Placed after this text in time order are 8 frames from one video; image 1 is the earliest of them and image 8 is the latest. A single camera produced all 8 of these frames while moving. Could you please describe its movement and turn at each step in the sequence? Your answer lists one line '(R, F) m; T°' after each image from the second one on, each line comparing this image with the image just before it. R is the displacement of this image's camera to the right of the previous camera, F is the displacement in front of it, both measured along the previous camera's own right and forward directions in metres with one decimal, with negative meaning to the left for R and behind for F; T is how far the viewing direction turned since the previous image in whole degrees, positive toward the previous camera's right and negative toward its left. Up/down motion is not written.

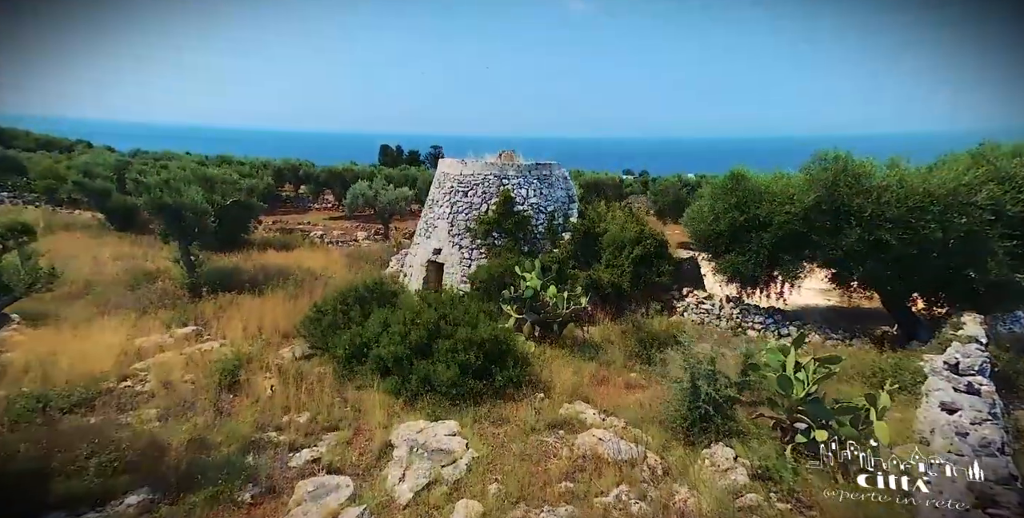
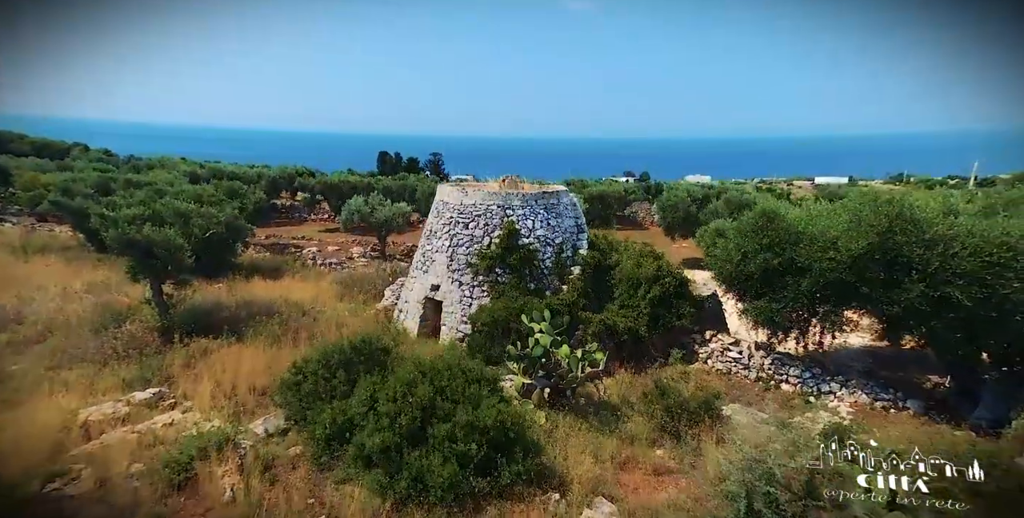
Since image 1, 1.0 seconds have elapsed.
(-0.1, +1.4) m; 0°
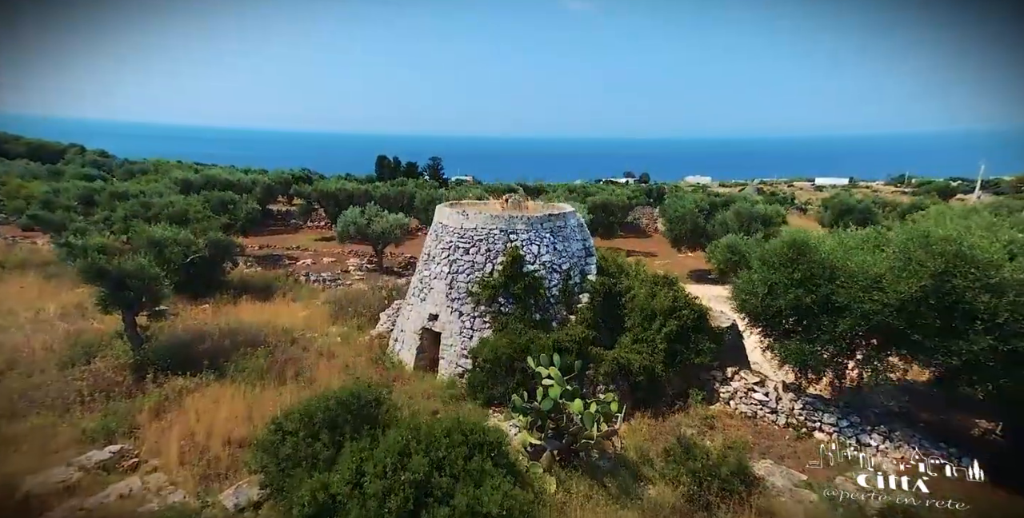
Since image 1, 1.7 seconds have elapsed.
(-0.1, +1.1) m; 0°
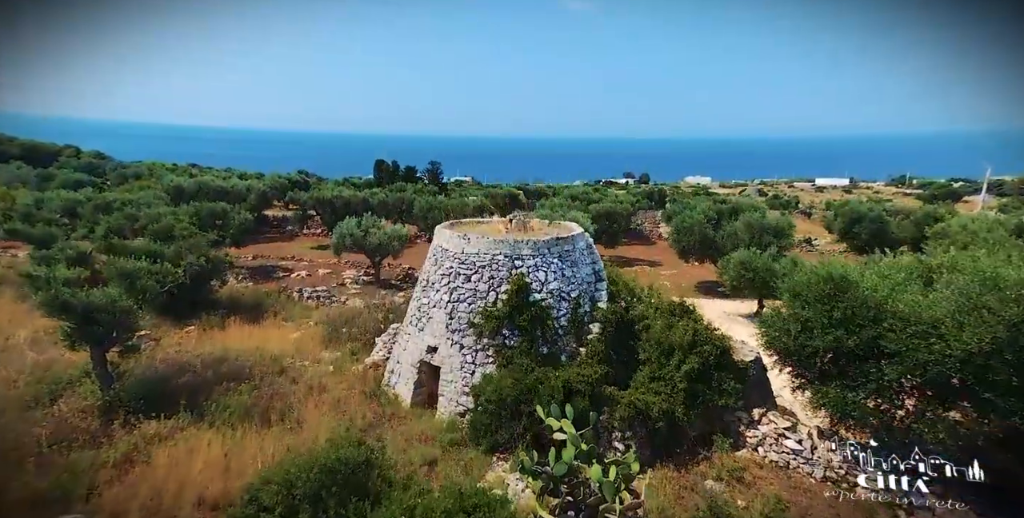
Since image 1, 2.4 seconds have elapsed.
(-0.1, +1.1) m; 0°
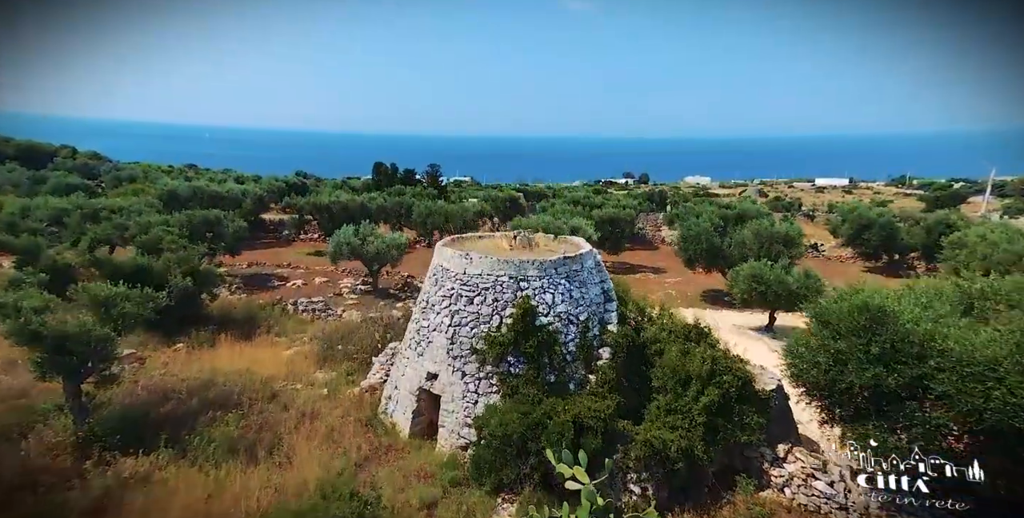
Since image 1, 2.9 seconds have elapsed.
(-0.1, +0.8) m; 0°
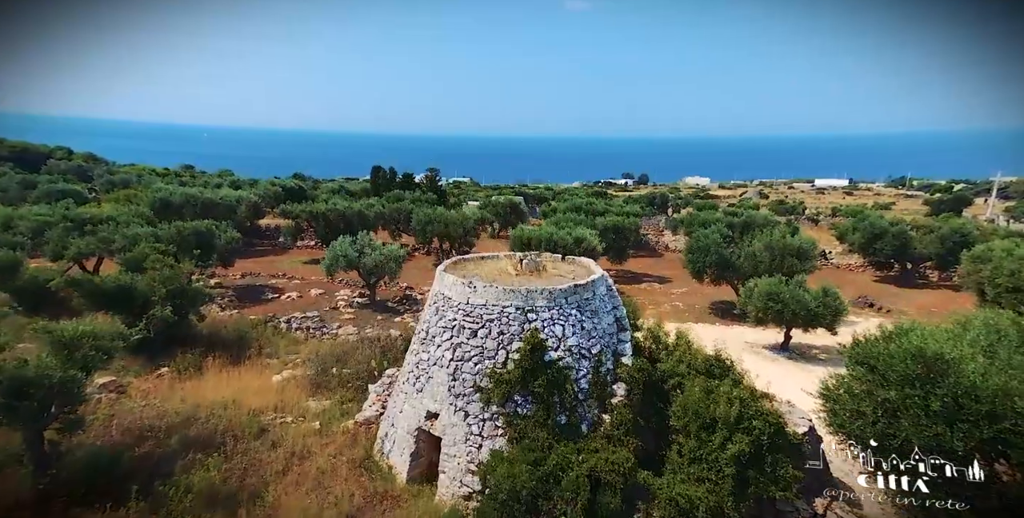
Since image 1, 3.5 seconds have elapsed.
(-0.1, +1.0) m; 0°
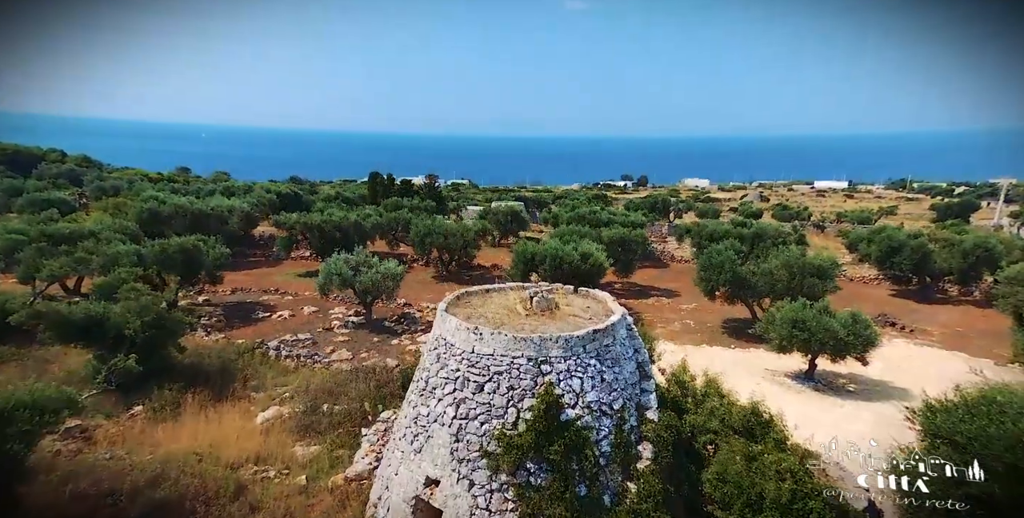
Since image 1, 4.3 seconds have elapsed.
(-0.2, +1.4) m; 0°
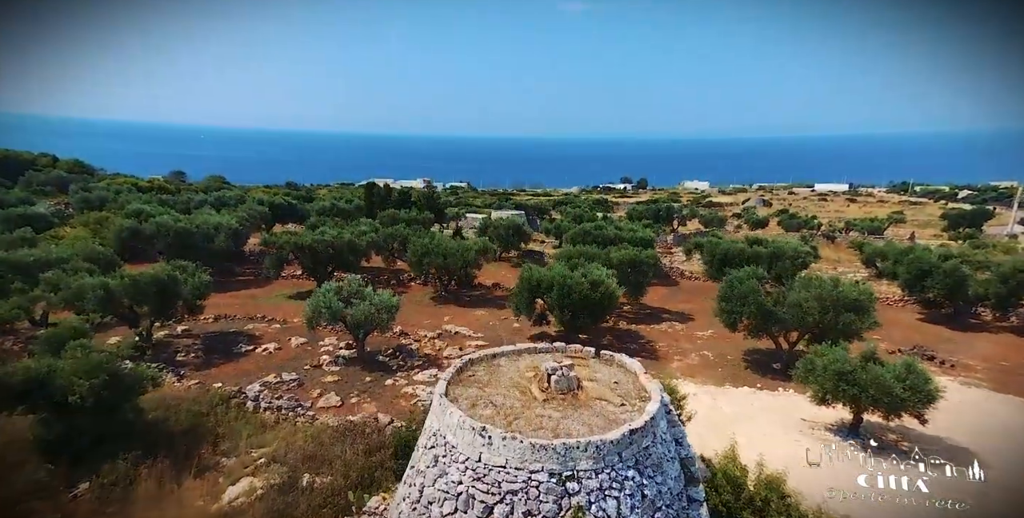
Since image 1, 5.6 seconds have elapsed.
(-0.2, +2.2) m; 0°
